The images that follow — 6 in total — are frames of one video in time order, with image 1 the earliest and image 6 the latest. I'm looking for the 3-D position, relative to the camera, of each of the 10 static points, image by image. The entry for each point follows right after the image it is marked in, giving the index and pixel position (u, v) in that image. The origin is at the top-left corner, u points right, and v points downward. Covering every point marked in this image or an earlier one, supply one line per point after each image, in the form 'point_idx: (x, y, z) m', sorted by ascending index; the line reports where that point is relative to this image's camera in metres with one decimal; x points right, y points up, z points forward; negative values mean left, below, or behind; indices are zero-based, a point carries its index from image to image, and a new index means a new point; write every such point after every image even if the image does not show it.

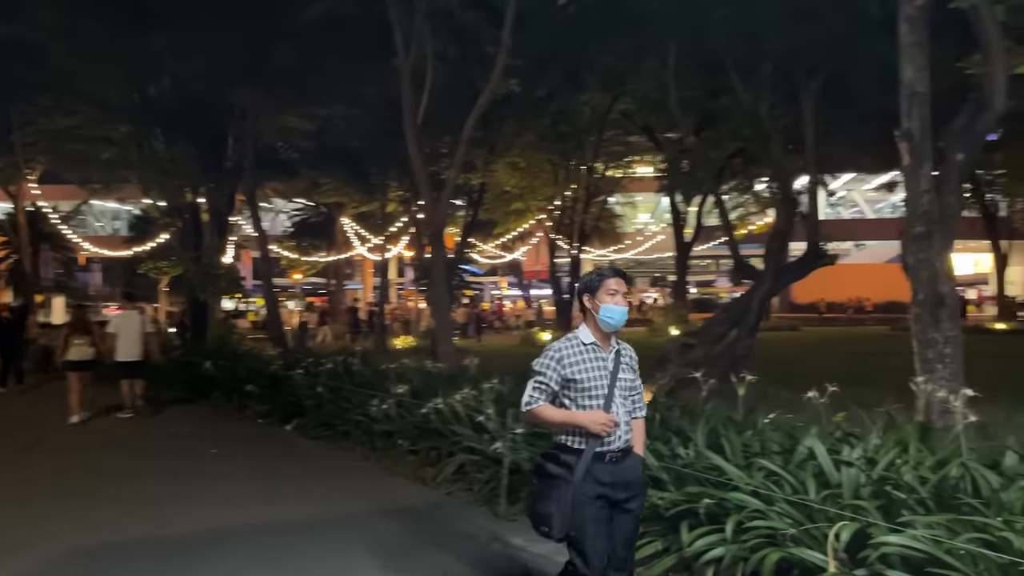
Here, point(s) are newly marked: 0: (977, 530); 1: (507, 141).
0: (+2.2, -1.2, +4.0) m
1: (-0.1, +2.7, +15.6) m
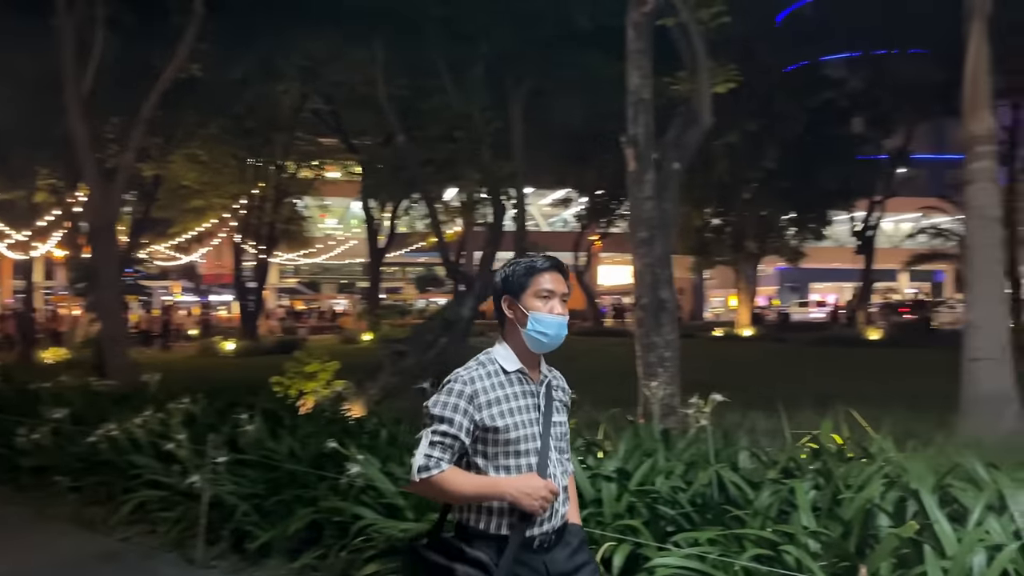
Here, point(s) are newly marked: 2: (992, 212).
0: (+1.1, -1.2, +3.9) m
1: (-5.3, +2.6, +13.9) m
2: (+4.3, +0.7, +7.7) m
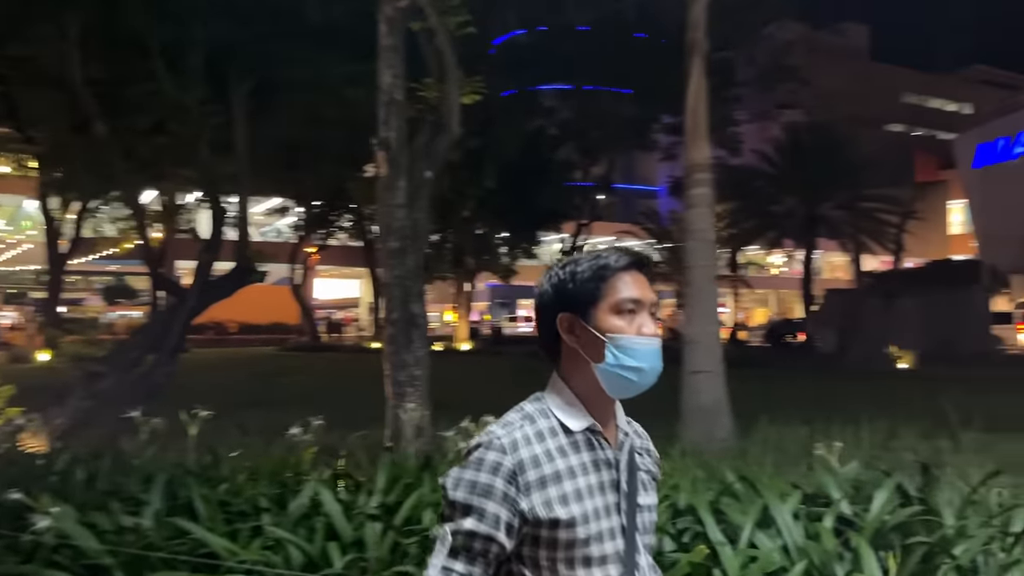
0: (+0.1, -1.2, +3.6) m
1: (-9.2, +2.5, +11.0) m
2: (+1.9, +0.5, +8.3) m
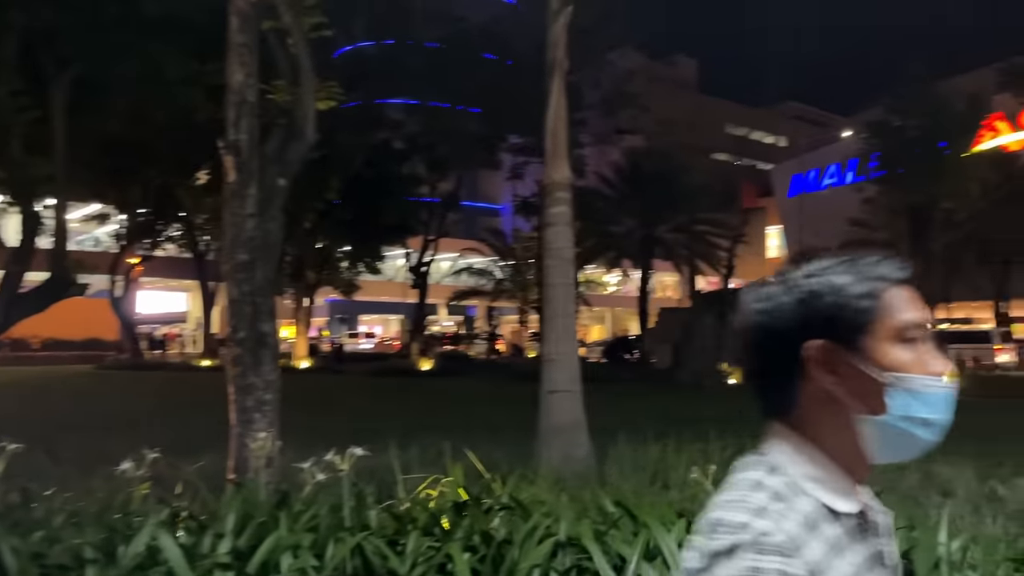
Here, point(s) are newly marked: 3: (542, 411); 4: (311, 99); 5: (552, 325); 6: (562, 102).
0: (-0.4, -1.3, +3.3) m
1: (-10.9, +2.4, +8.9) m
2: (+0.5, +0.3, +8.2) m
3: (+0.3, -1.2, +8.1) m
4: (-1.6, +1.5, +6.7) m
5: (+0.4, -0.4, +8.2) m
6: (+0.5, +1.9, +8.4) m
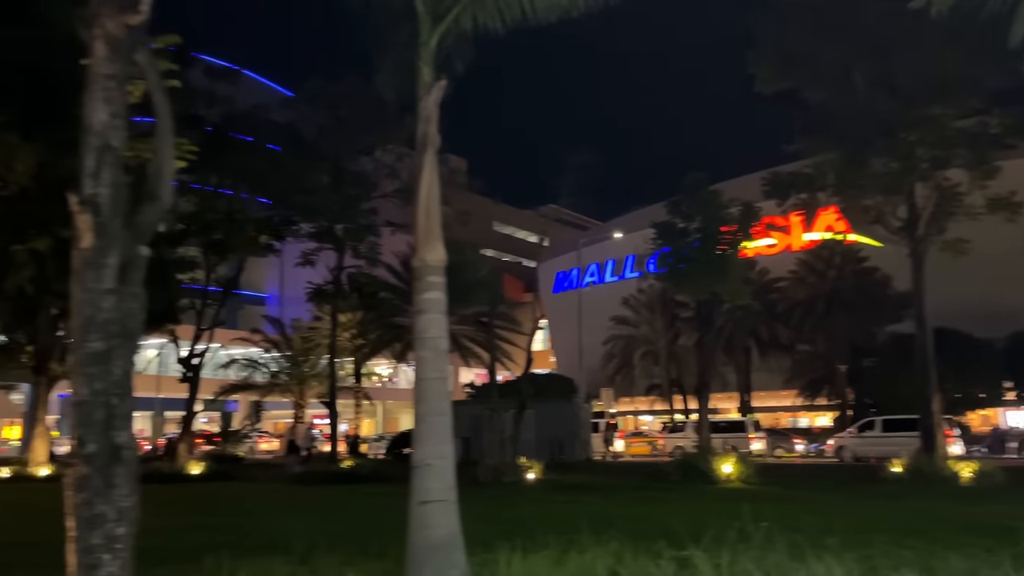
0: (-0.2, -1.6, +2.3) m
1: (-11.8, +1.8, +5.1) m
2: (-0.6, -0.5, +7.4) m
3: (-0.8, -2.0, +7.1) m
4: (-2.2, +0.9, +5.5) m
5: (-0.8, -1.2, +7.2) m
6: (-0.7, +1.0, +7.8) m
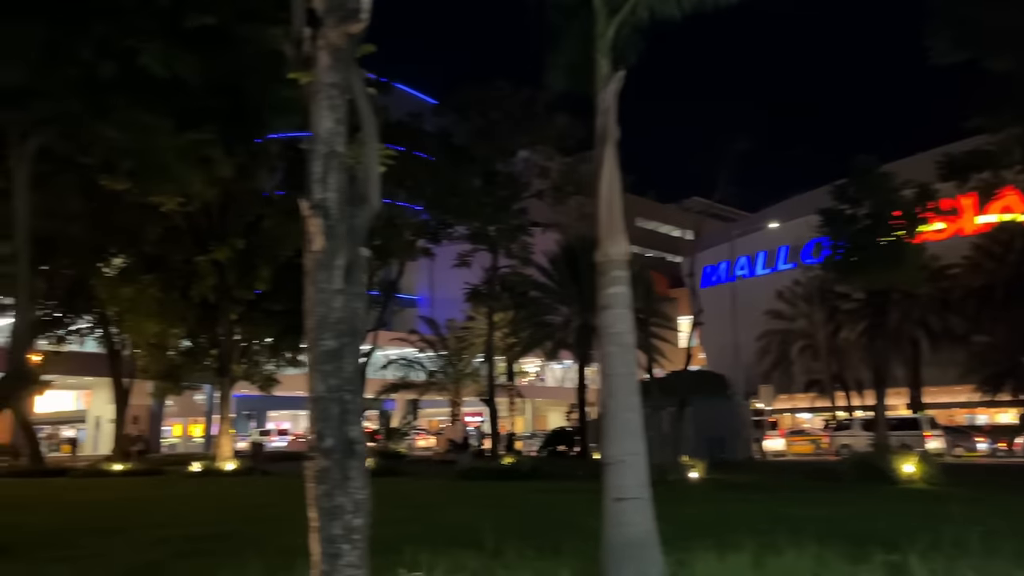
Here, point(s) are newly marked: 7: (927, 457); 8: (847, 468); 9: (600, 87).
0: (+0.6, -1.6, +2.2) m
1: (-10.4, +1.6, +6.9) m
2: (+1.0, -0.4, +7.3) m
3: (+0.8, -1.9, +7.0) m
4: (-0.9, +0.9, +5.7) m
5: (+0.9, -1.1, +7.2) m
6: (+0.9, +1.0, +7.7) m
7: (+9.5, -3.9, +19.4) m
8: (+7.9, -4.2, +20.0) m
9: (+0.8, +1.9, +7.9) m
